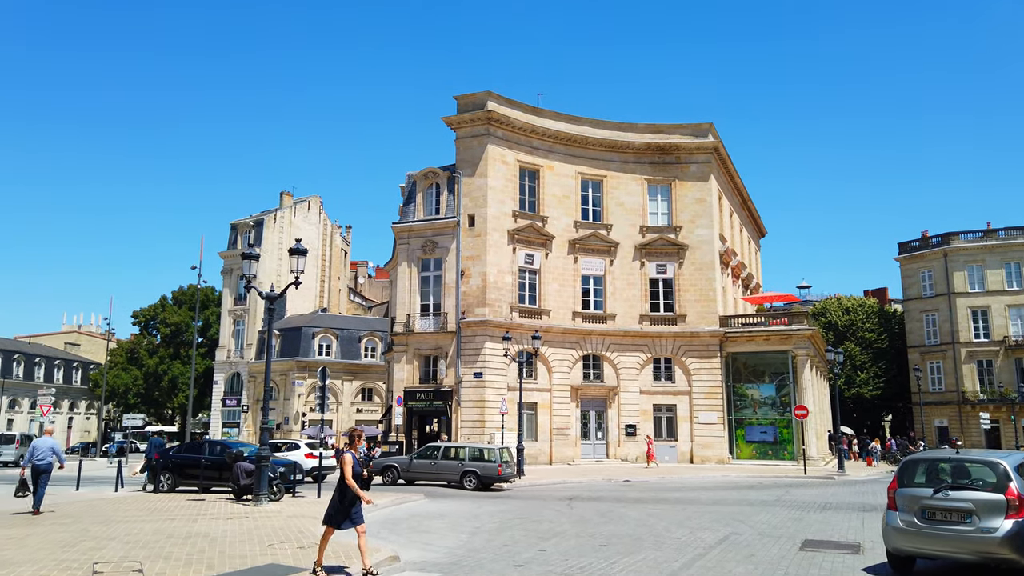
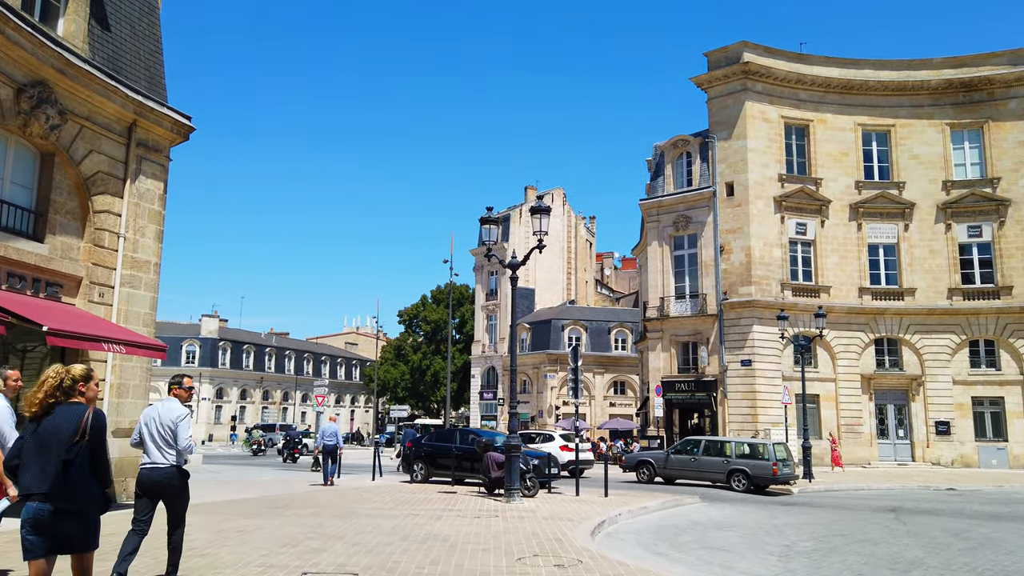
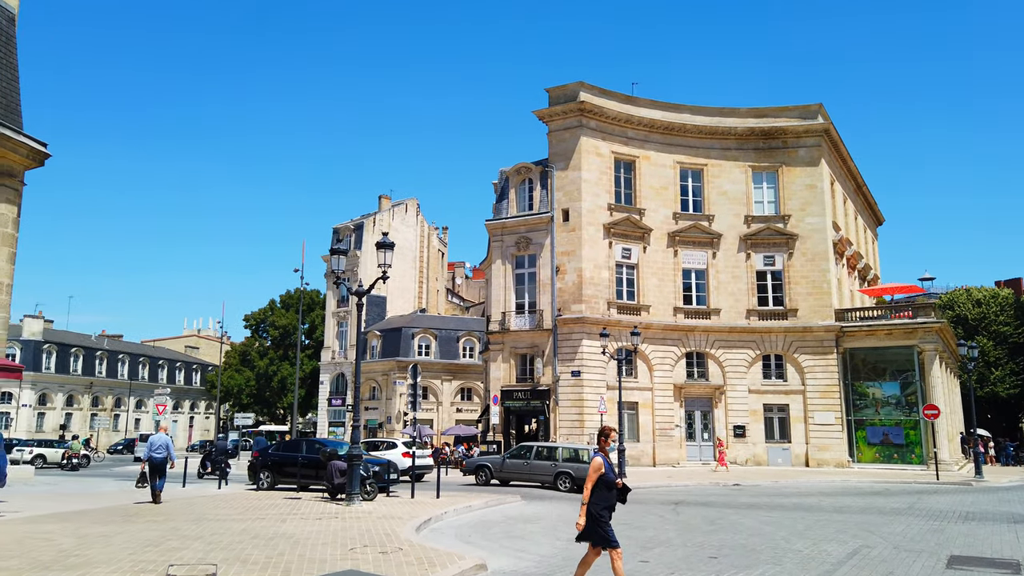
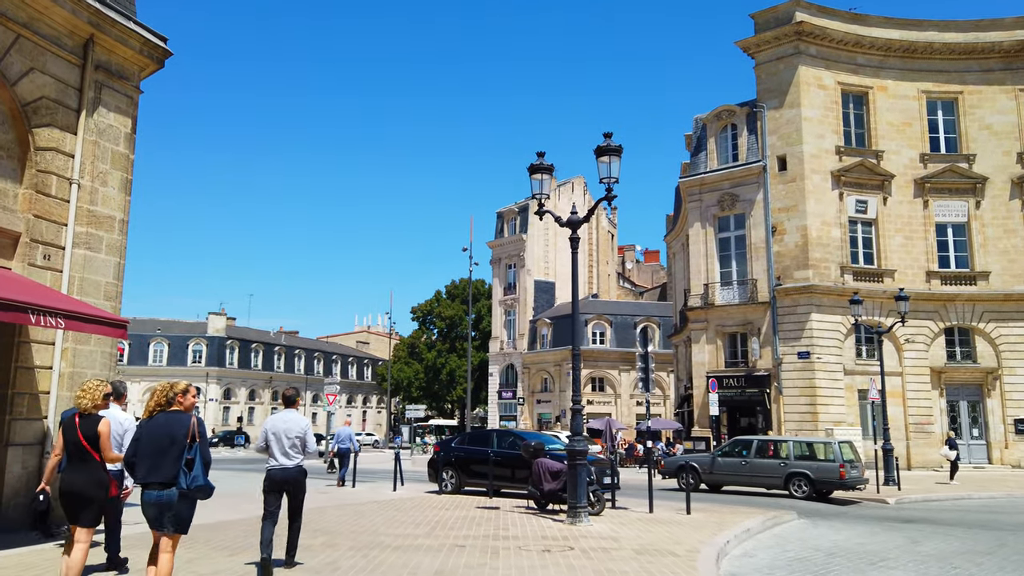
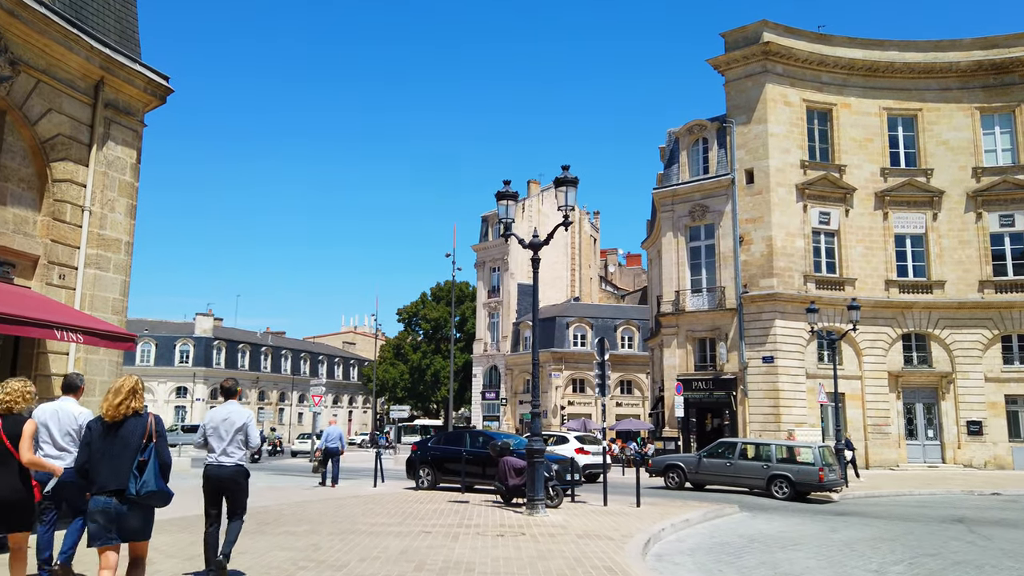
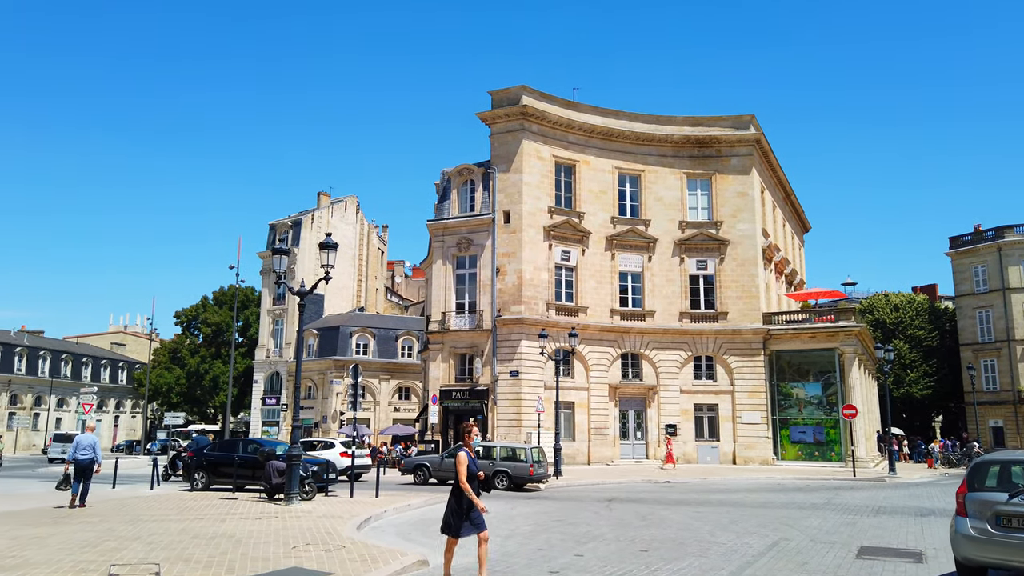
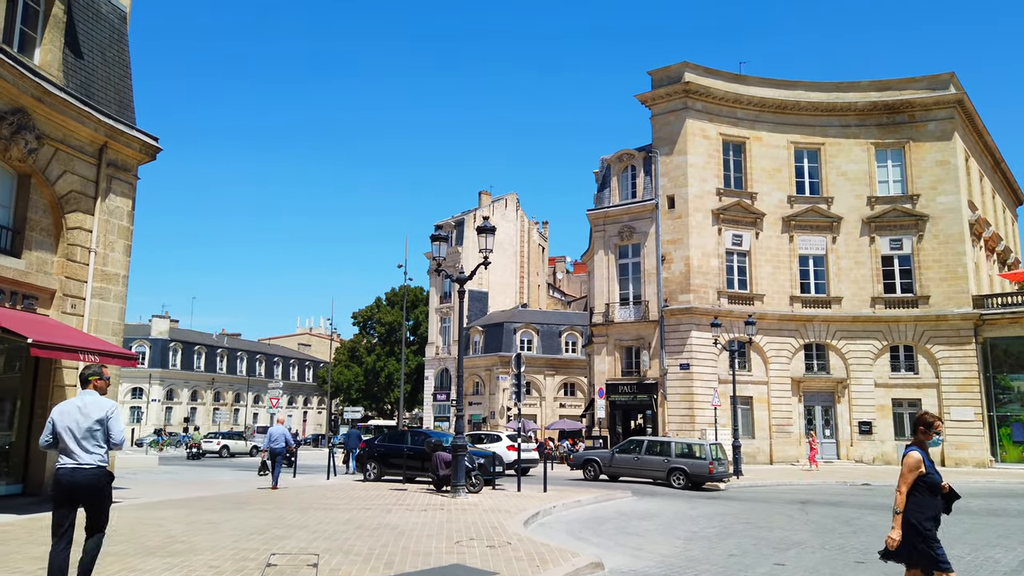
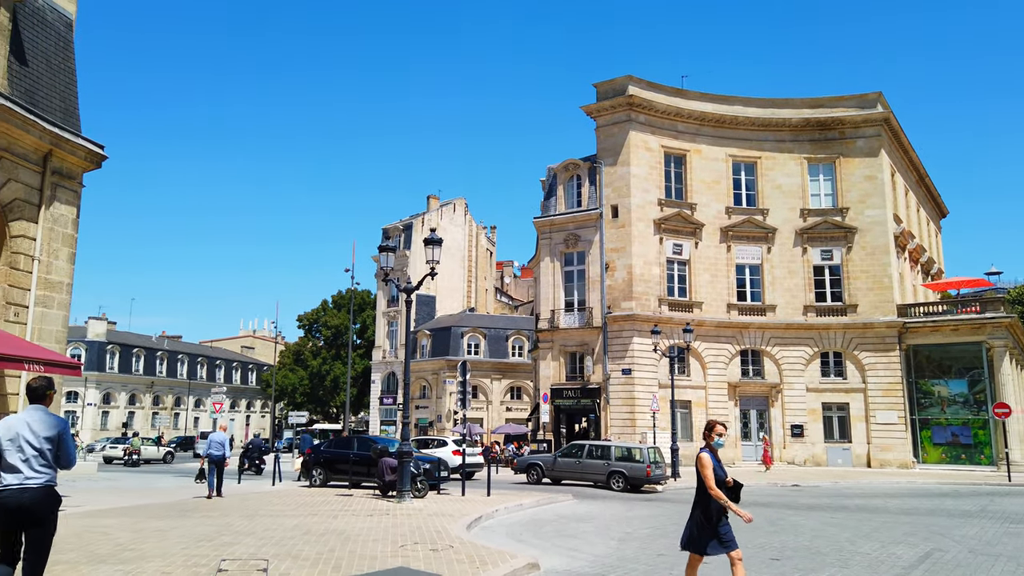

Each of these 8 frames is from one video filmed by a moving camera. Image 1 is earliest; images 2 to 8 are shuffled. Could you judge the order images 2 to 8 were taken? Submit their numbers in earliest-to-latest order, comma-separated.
6, 3, 8, 7, 2, 5, 4
